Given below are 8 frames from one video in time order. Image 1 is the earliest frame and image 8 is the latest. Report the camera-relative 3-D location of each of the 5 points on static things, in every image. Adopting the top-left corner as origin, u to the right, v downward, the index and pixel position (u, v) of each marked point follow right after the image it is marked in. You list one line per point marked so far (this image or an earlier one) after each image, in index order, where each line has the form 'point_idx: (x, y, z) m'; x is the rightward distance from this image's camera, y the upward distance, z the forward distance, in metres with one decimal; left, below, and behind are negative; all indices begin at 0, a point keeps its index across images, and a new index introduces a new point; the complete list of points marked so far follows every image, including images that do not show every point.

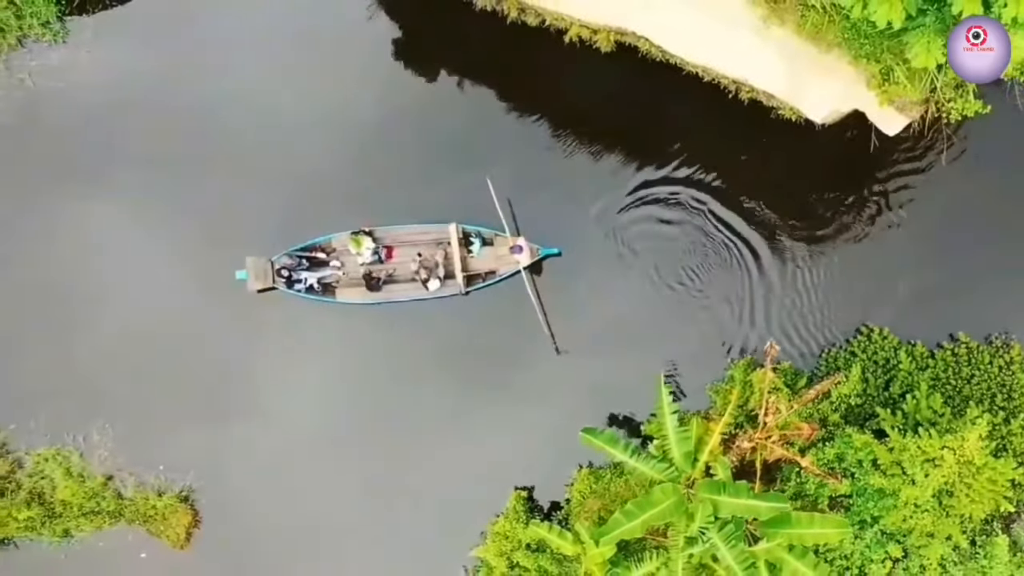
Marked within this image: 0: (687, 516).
0: (+2.1, -2.7, +8.6) m
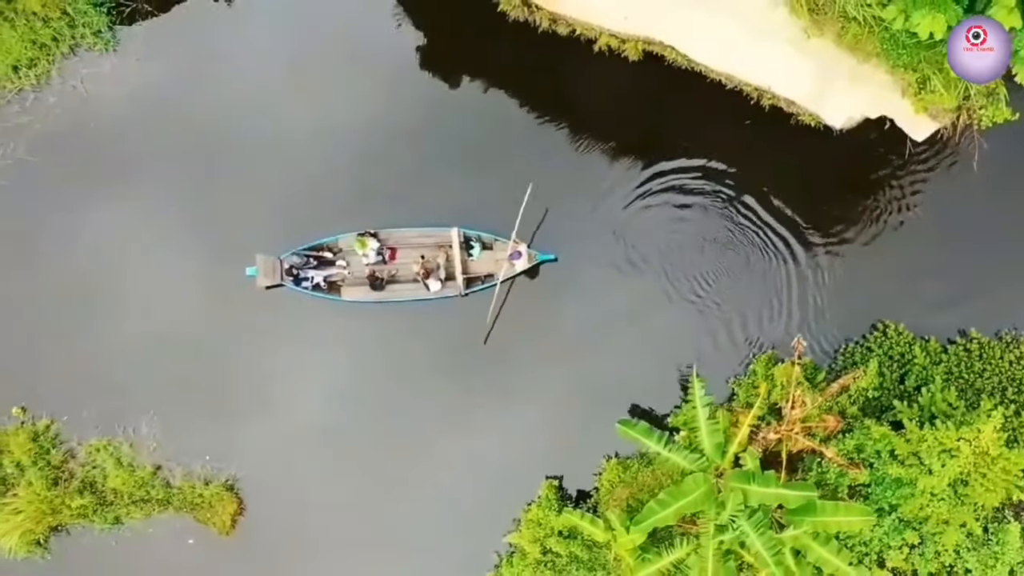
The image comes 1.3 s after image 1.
0: (+2.6, -2.7, +9.1) m
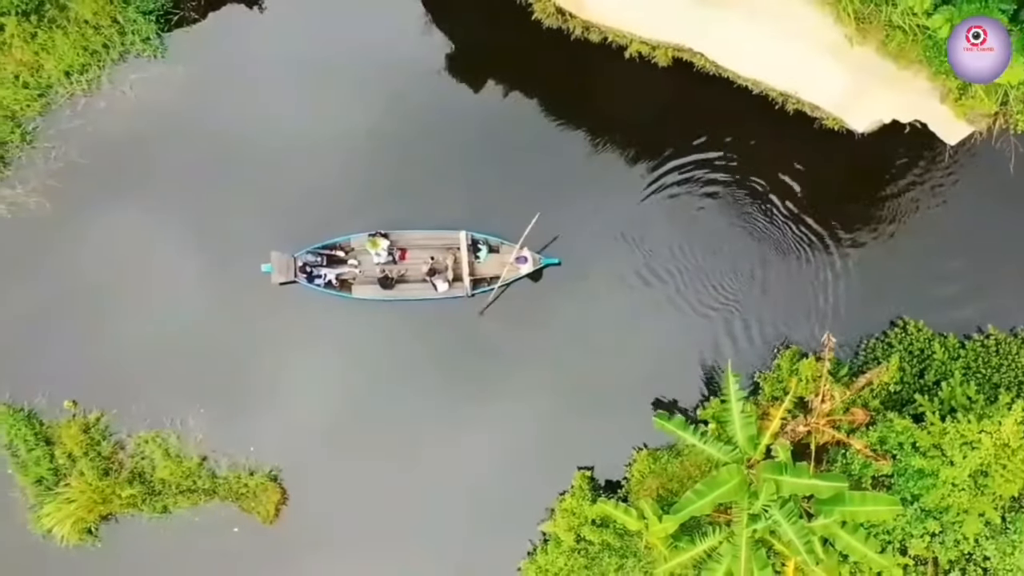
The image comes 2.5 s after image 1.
0: (+3.1, -2.7, +9.5) m
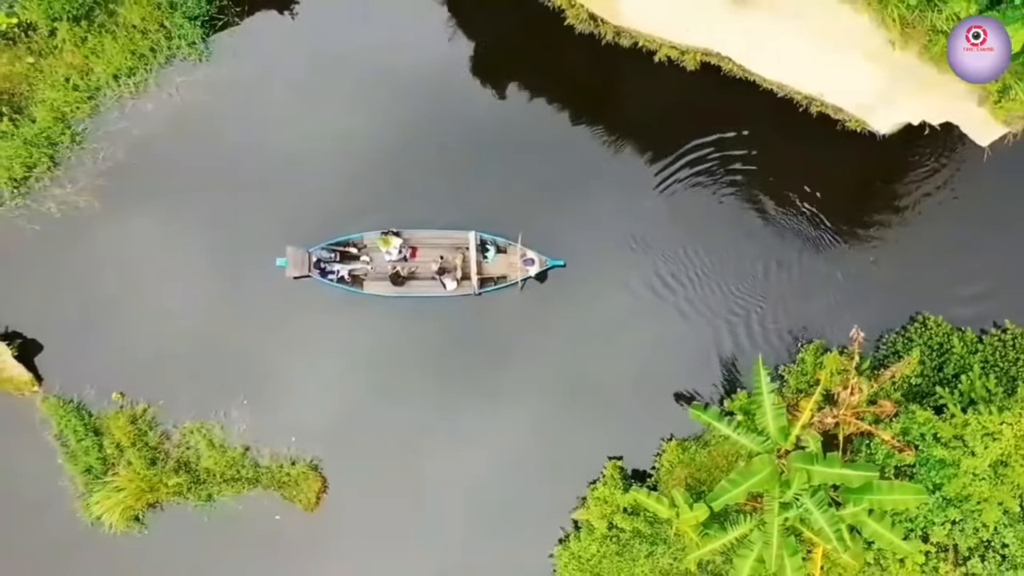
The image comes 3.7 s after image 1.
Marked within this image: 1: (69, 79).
0: (+3.6, -2.6, +9.9) m
1: (-7.3, +3.4, +12.1) m
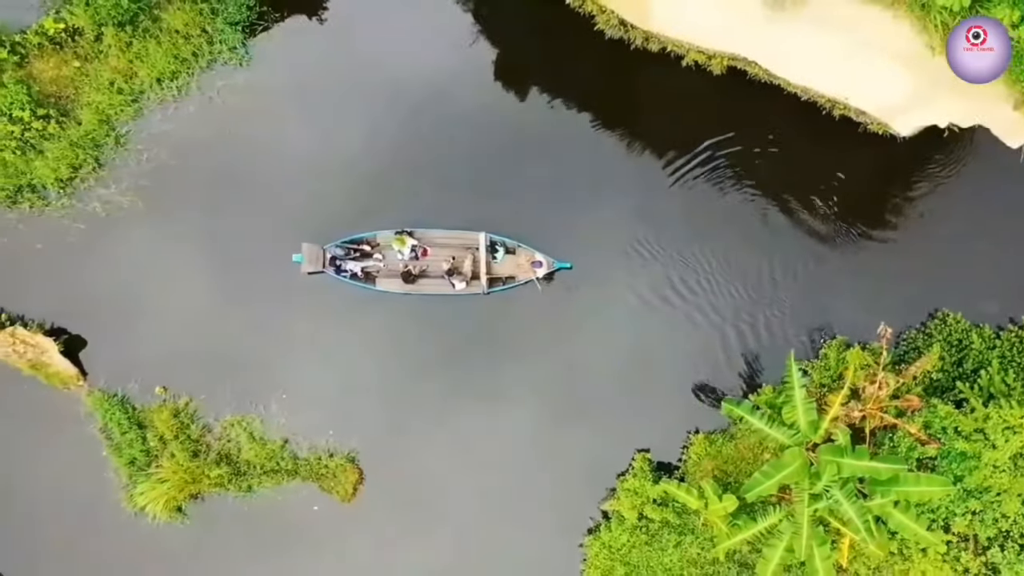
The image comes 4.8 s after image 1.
0: (+4.2, -2.6, +10.3) m
1: (-6.7, +3.5, +12.5) m
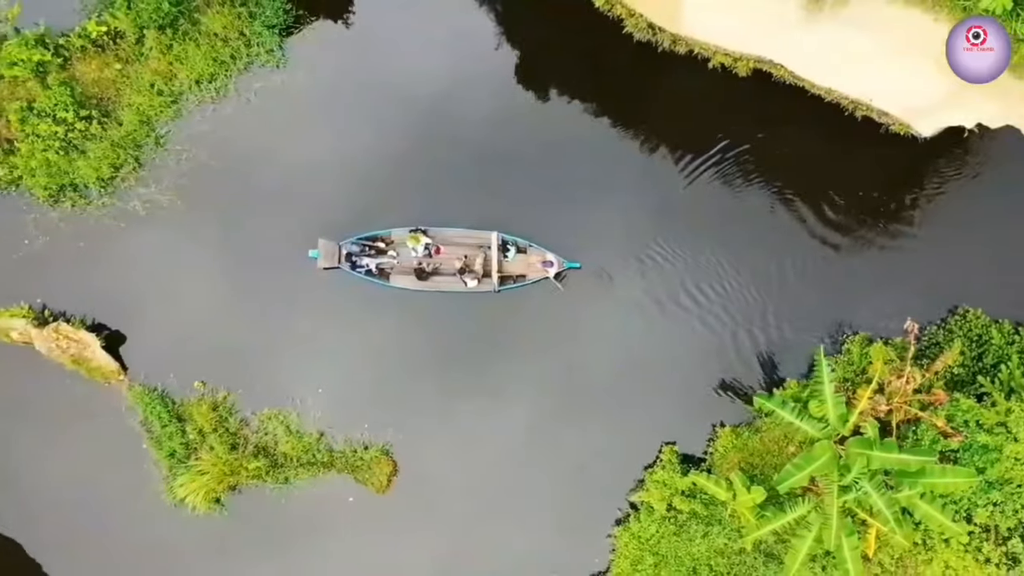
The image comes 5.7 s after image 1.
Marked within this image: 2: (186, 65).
0: (+4.7, -2.6, +10.6) m
1: (-6.2, +3.5, +12.8) m
2: (-5.7, +3.9, +12.8) m
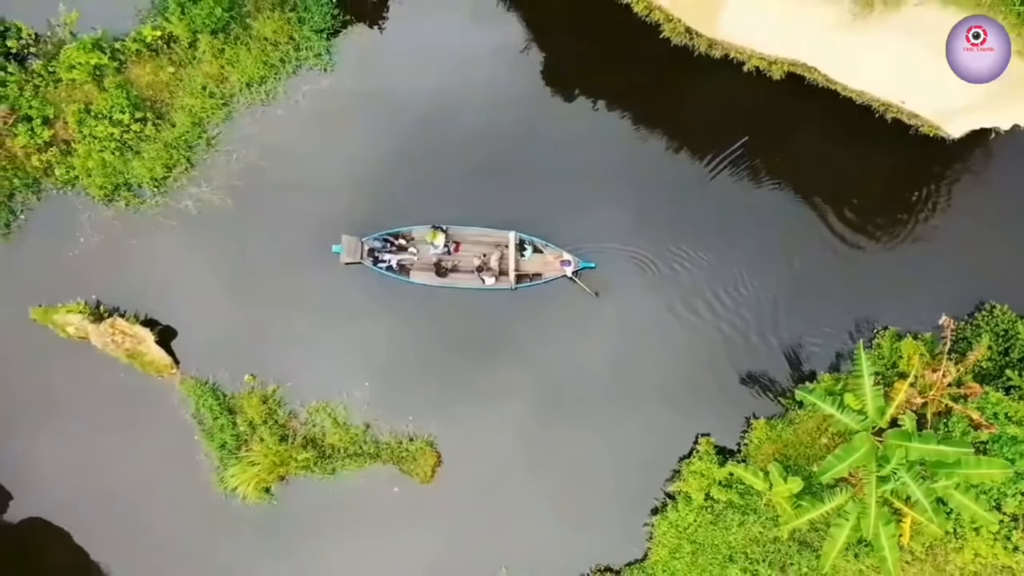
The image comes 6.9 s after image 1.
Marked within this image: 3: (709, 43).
0: (+5.4, -2.5, +11.0) m
1: (-5.5, +3.6, +13.2) m
2: (-4.9, +3.9, +13.2) m
3: (+3.5, +4.4, +13.3) m
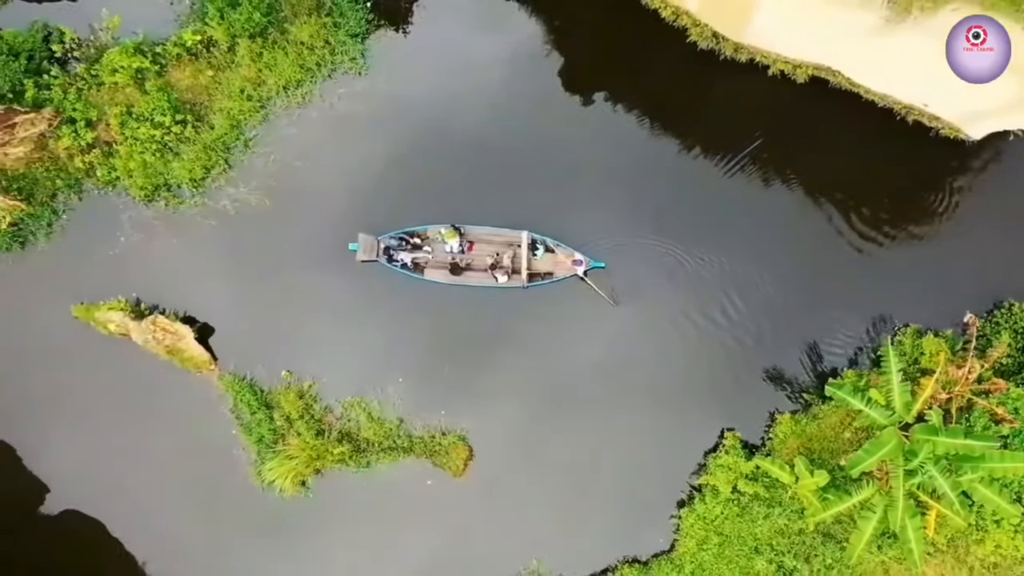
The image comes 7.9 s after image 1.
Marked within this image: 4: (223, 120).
0: (+6.0, -2.5, +11.3) m
1: (-4.9, +3.6, +13.5) m
2: (-4.4, +4.0, +13.6) m
3: (+4.1, +4.5, +13.6) m
4: (-5.3, +3.1, +13.5) m
